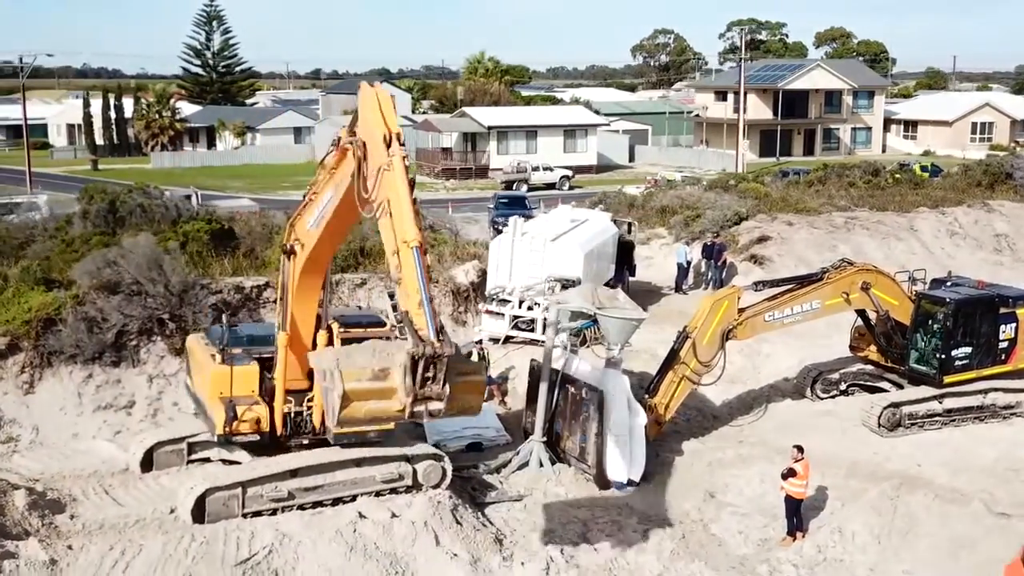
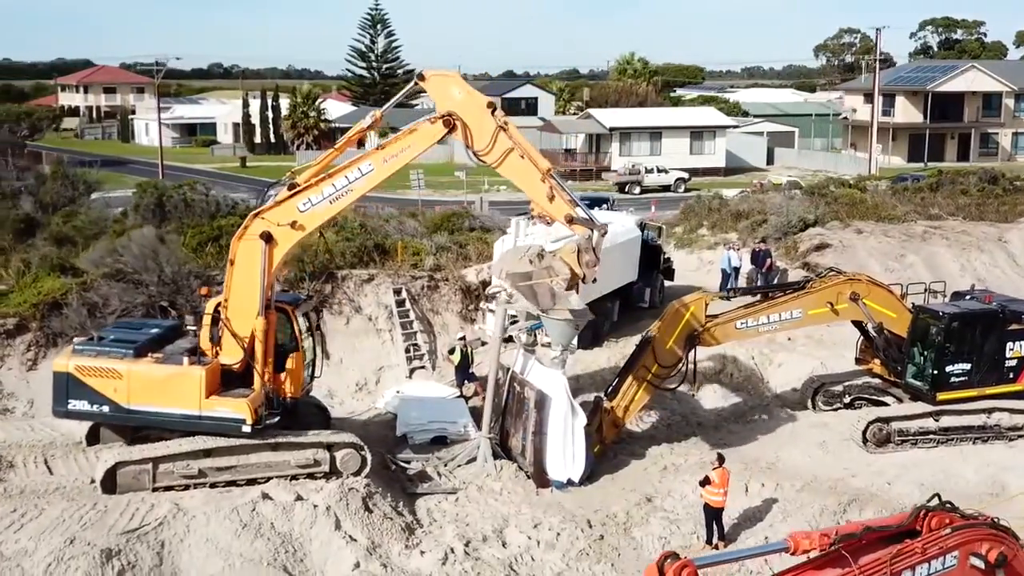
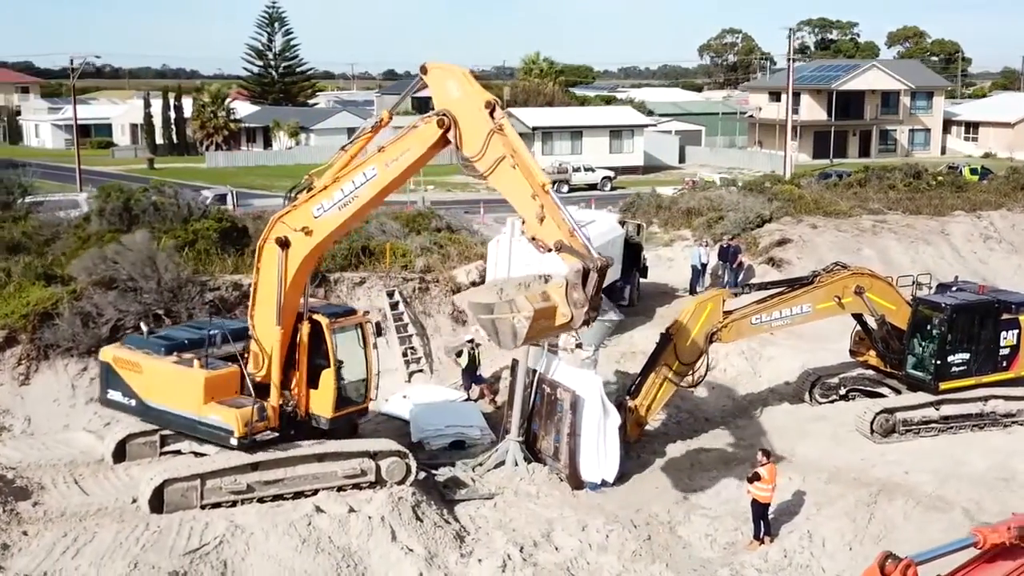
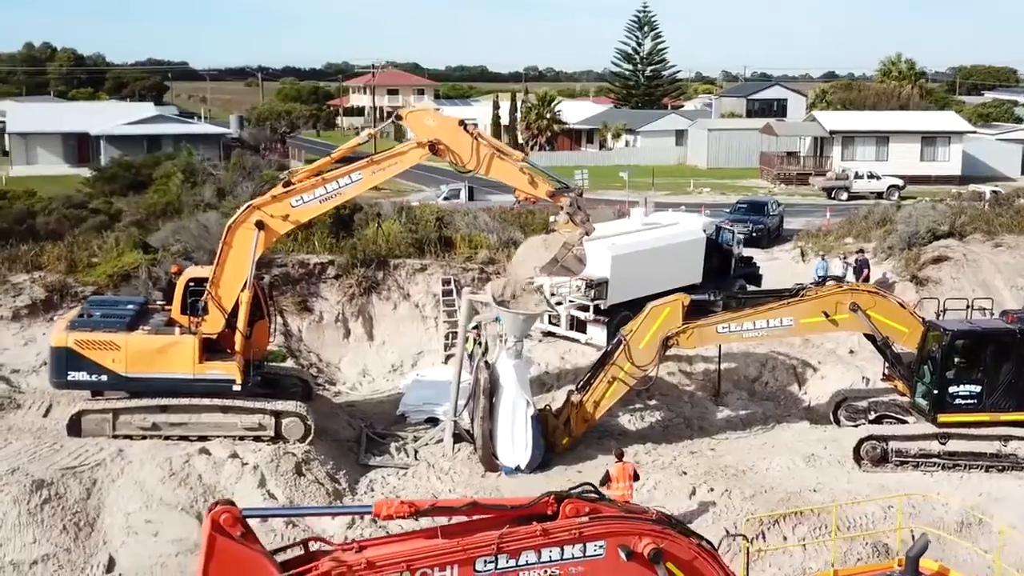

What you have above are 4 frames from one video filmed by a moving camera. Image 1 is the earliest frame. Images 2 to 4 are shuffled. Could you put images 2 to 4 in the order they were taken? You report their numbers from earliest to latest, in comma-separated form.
3, 2, 4
